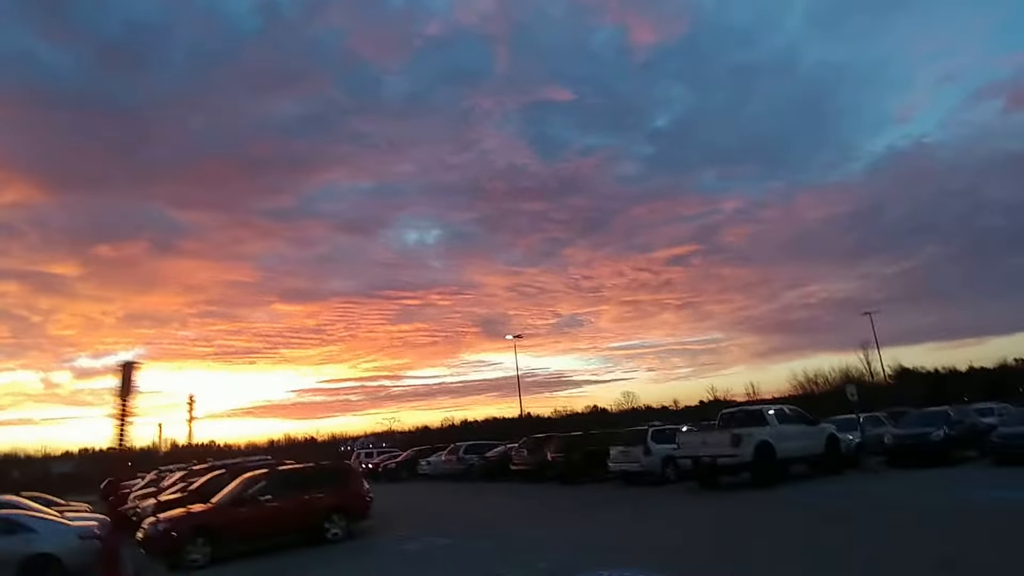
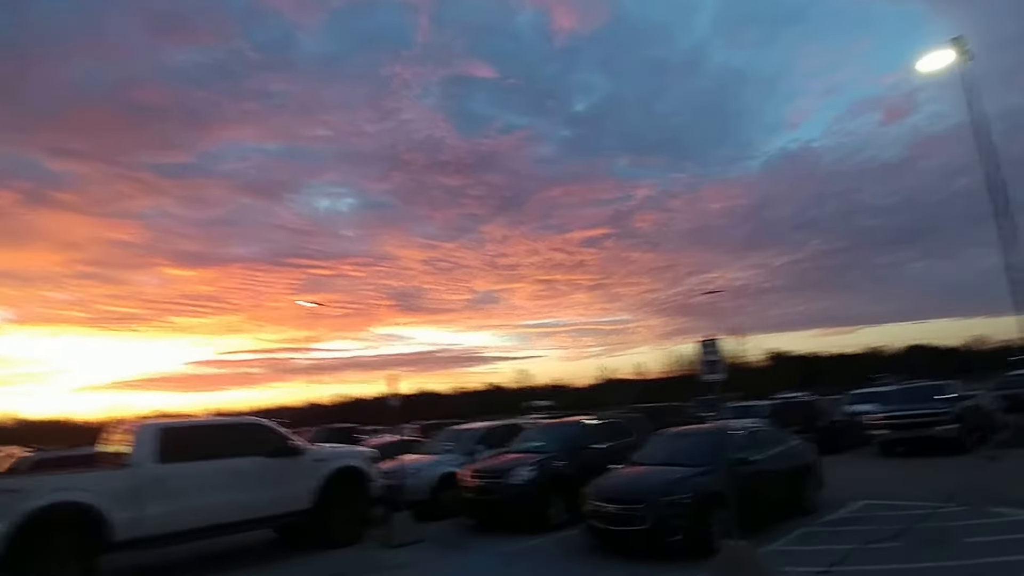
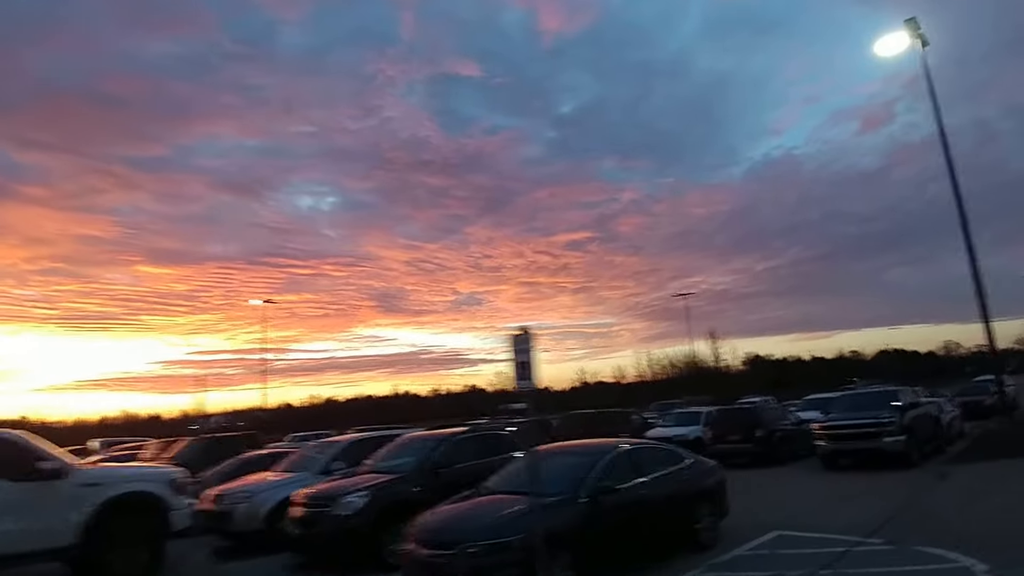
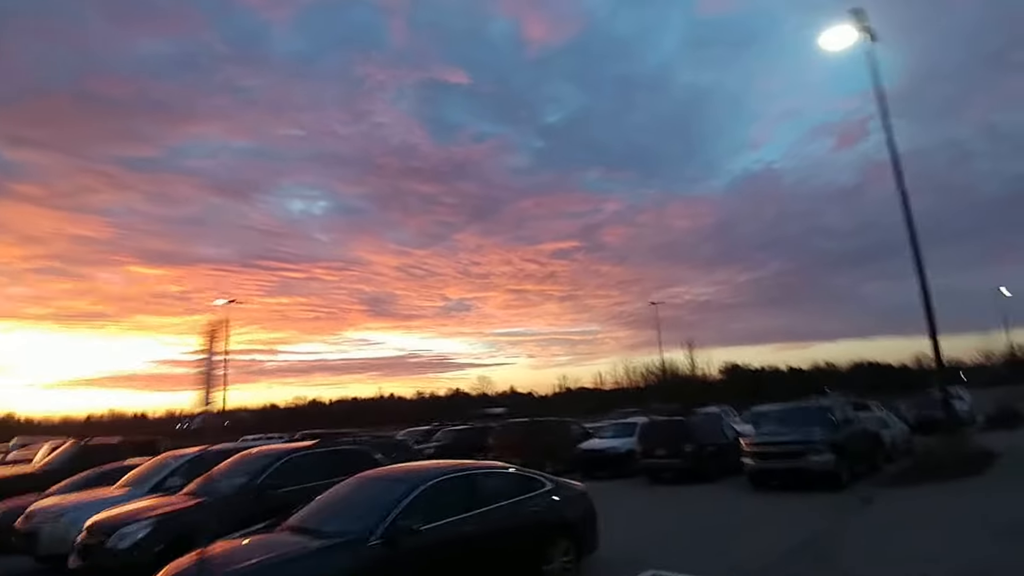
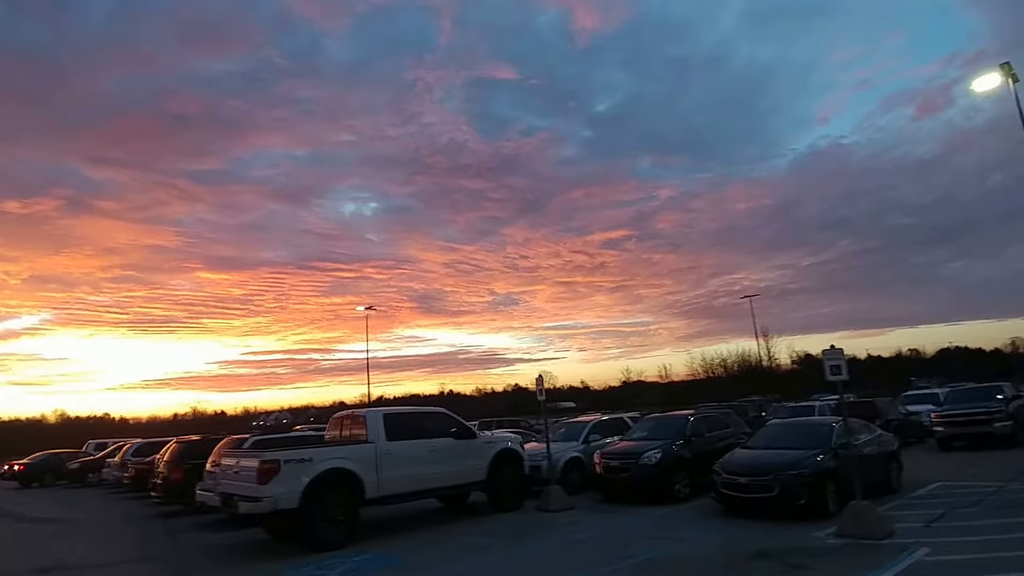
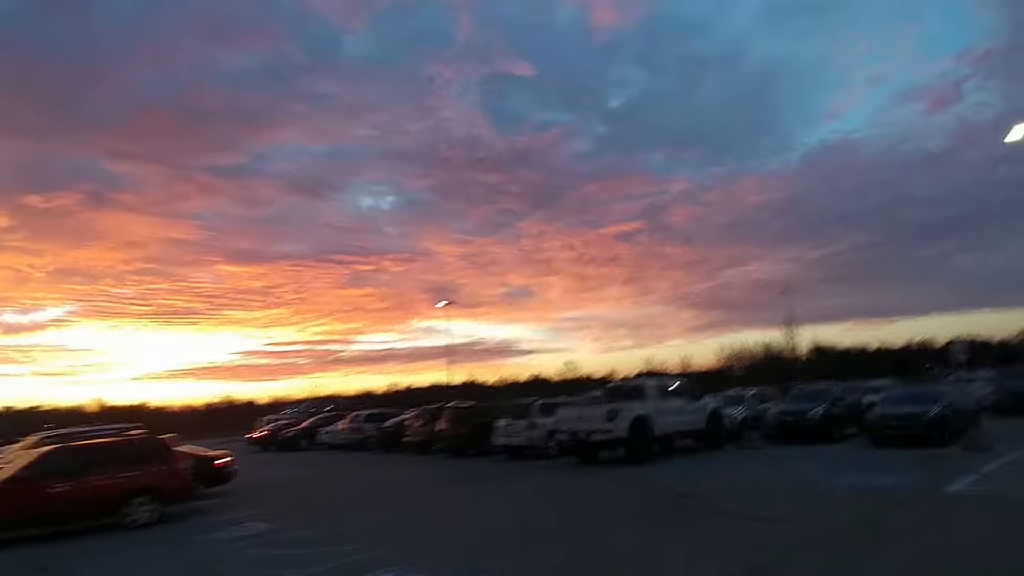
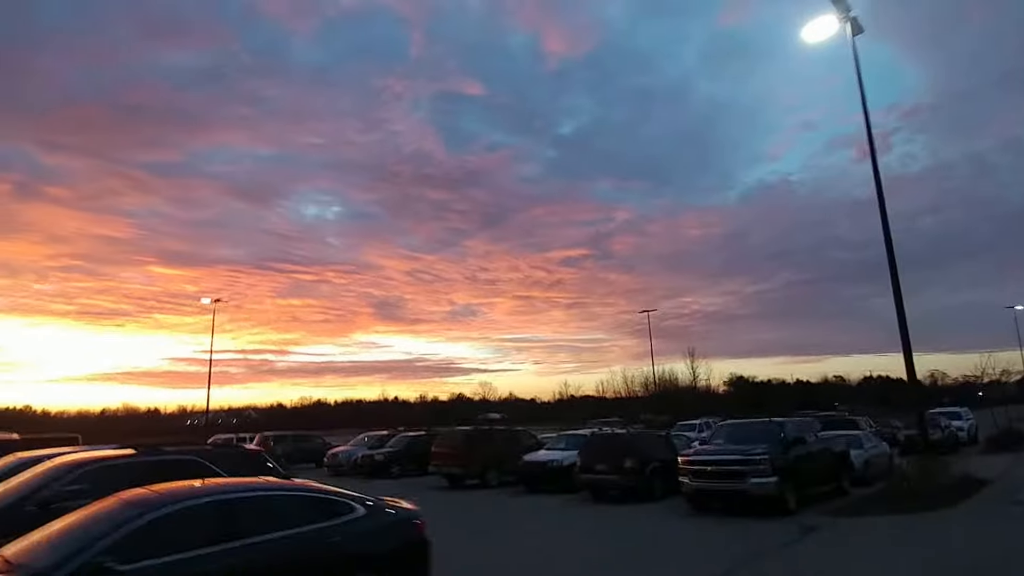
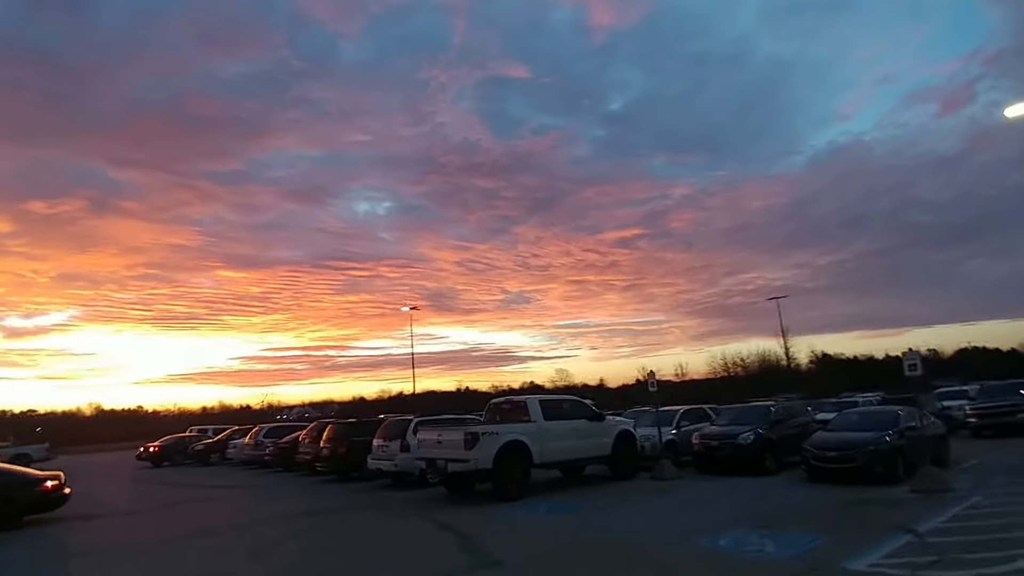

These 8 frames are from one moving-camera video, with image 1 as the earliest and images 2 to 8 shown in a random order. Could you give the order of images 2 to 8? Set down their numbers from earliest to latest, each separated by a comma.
6, 8, 5, 2, 3, 4, 7
